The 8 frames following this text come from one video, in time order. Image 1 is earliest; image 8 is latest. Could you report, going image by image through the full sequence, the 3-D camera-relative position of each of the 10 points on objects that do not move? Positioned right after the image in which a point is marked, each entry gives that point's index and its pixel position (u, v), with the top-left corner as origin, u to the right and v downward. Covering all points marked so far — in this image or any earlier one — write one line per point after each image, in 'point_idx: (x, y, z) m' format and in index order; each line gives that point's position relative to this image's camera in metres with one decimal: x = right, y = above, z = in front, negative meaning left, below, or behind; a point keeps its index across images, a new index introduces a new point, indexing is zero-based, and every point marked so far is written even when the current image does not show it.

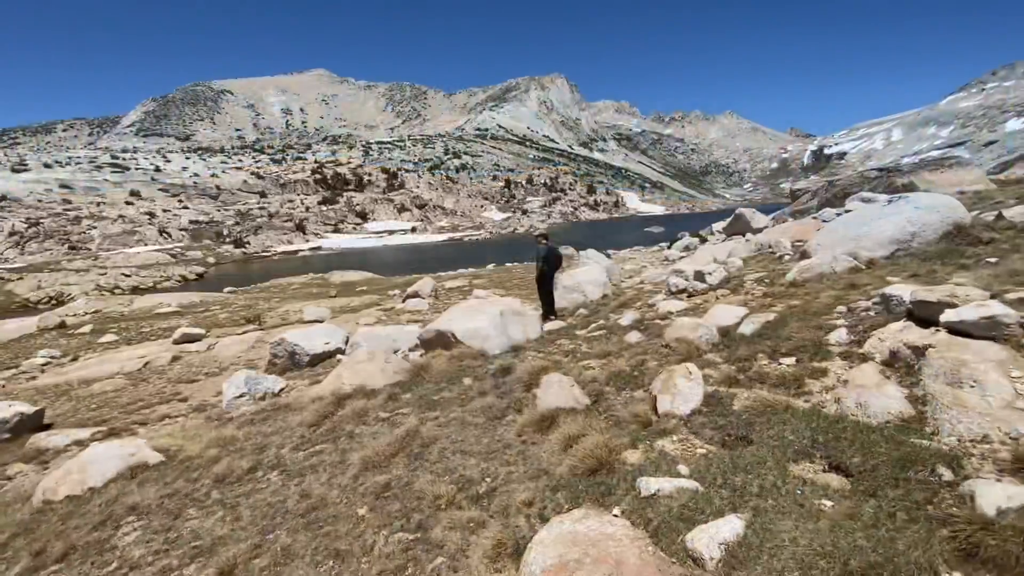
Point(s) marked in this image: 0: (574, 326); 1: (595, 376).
0: (+1.5, -0.9, +11.8) m
1: (+1.2, -1.2, +6.8) m
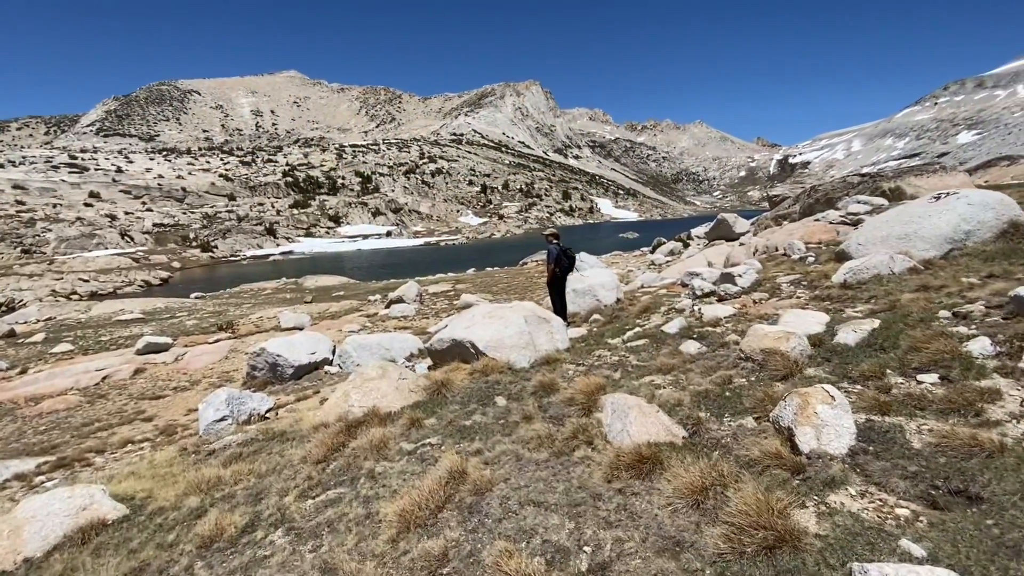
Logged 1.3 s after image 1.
0: (+1.9, -1.0, +10.5) m
1: (+1.9, -1.3, +5.6) m
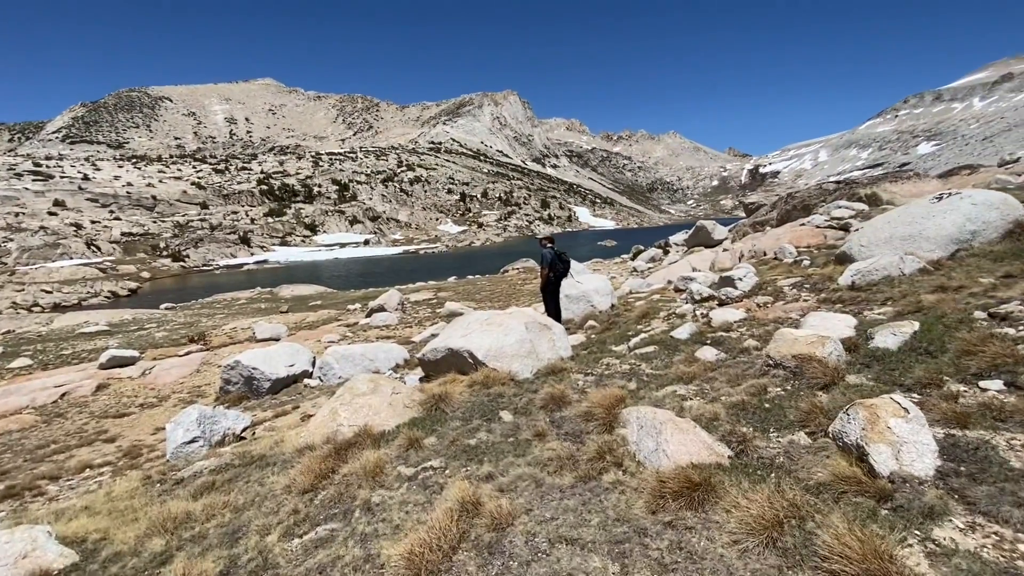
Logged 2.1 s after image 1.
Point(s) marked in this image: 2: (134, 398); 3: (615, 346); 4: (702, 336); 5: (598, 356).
0: (+1.9, -1.1, +10.0) m
1: (+2.0, -1.3, +5.0) m
2: (-11.6, -3.4, +15.0) m
3: (+1.9, -1.1, +9.2) m
4: (+3.2, -0.8, +8.1) m
5: (+1.5, -1.2, +8.5) m
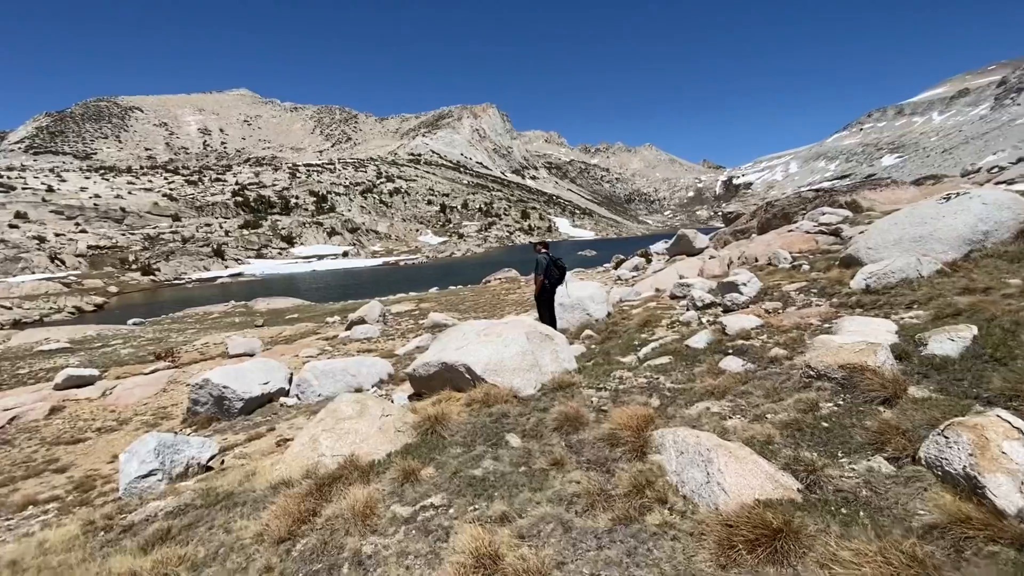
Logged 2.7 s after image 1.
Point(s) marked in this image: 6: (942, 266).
0: (+1.8, -1.2, +9.3) m
1: (+2.2, -1.3, +4.3) m
2: (-11.8, -3.7, +13.7) m
3: (+1.9, -1.2, +8.5) m
4: (+3.2, -0.9, +7.5) m
5: (+1.5, -1.3, +7.8) m
6: (+8.0, +0.4, +9.1) m
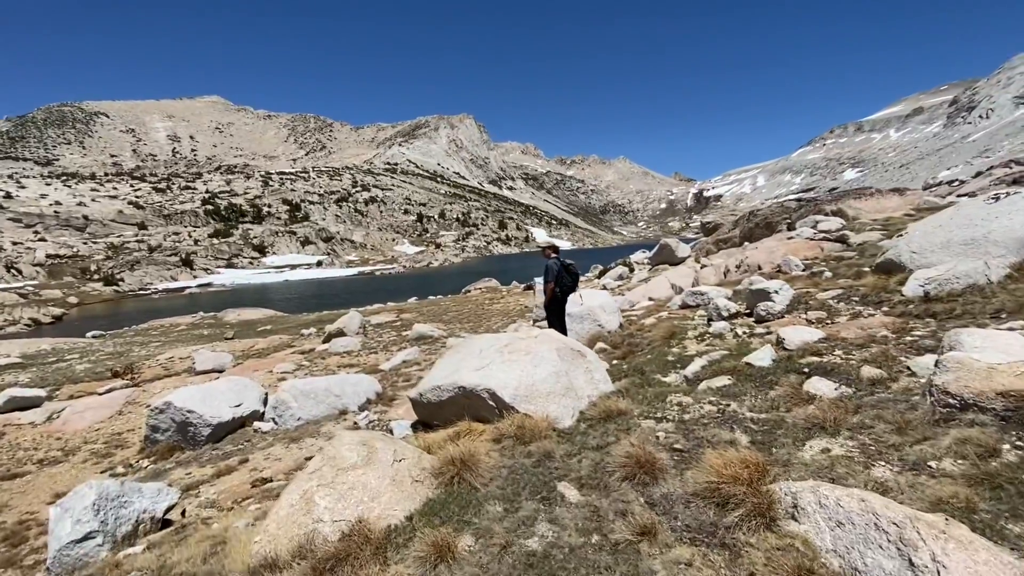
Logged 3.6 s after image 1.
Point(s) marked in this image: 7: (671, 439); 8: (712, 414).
0: (+2.1, -1.4, +8.1) m
1: (+2.7, -1.3, +3.1) m
2: (-11.7, -4.0, +11.8) m
3: (+2.3, -1.3, +7.3) m
4: (+3.6, -1.0, +6.3) m
5: (+1.9, -1.4, +6.6) m
6: (+8.3, +0.3, +8.2) m
7: (+1.6, -1.5, +4.9) m
8: (+2.2, -1.4, +5.4) m
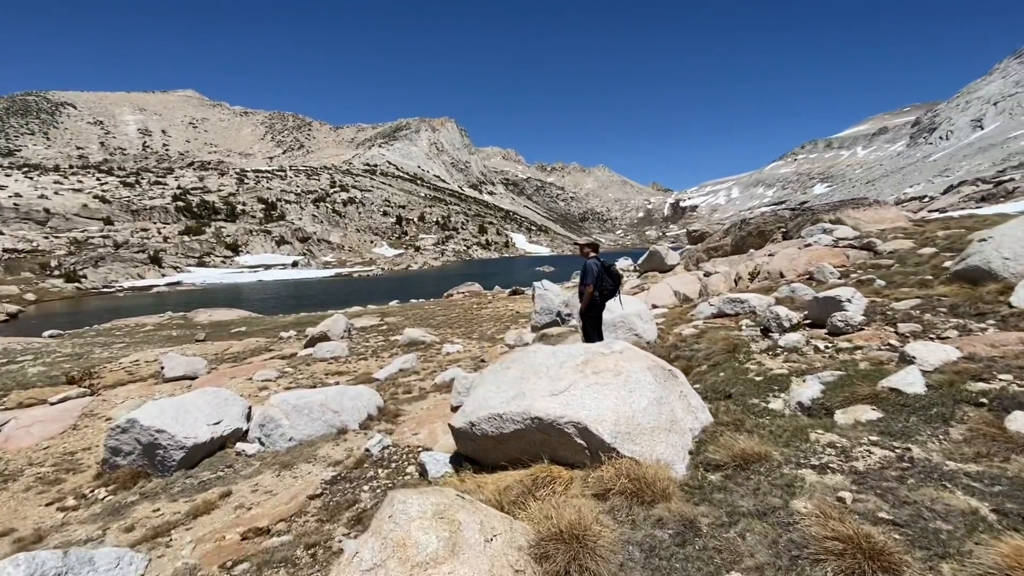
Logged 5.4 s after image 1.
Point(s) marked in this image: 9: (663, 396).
0: (+2.9, -1.4, +6.6) m
1: (+3.8, -1.3, +1.8) m
2: (-11.1, -3.8, +9.7) m
3: (+3.1, -1.4, +5.9) m
4: (+4.5, -1.0, +5.0) m
5: (+2.8, -1.4, +5.1) m
6: (+9.1, +0.1, +7.1) m
7: (+2.5, -1.5, +3.5) m
8: (+3.1, -1.4, +4.0) m
9: (+1.6, -1.1, +5.0) m
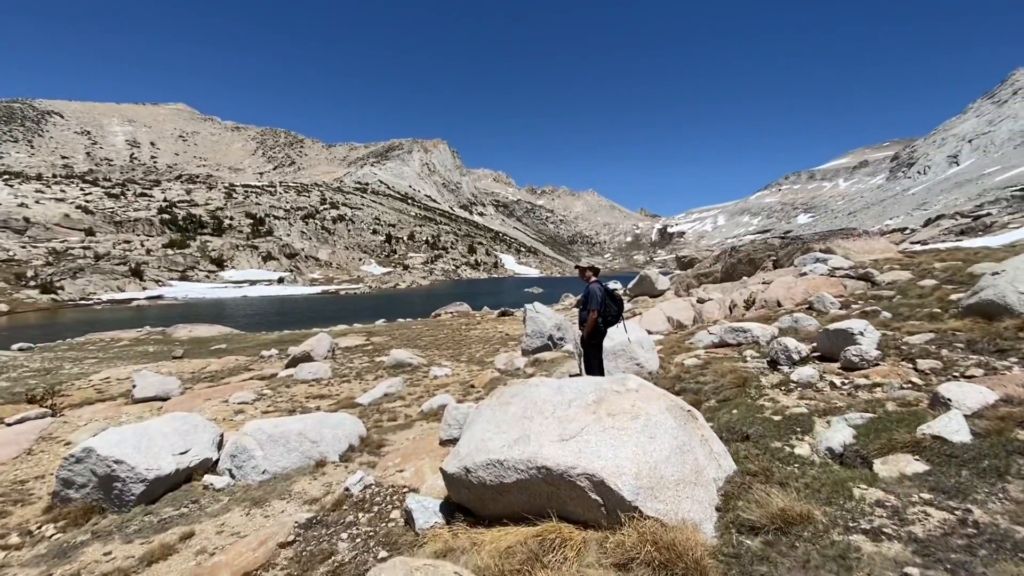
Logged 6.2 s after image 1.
0: (+2.9, -1.8, +6.1) m
1: (+3.9, -1.5, +1.2) m
2: (-11.2, -4.0, +8.7) m
3: (+3.1, -1.8, +5.4) m
4: (+4.5, -1.4, +4.5) m
5: (+2.8, -1.8, +4.6) m
6: (+9.1, -0.4, +6.8) m
7: (+2.6, -1.8, +2.9) m
8: (+3.2, -1.7, +3.5) m
9: (+1.6, -1.4, +4.5) m
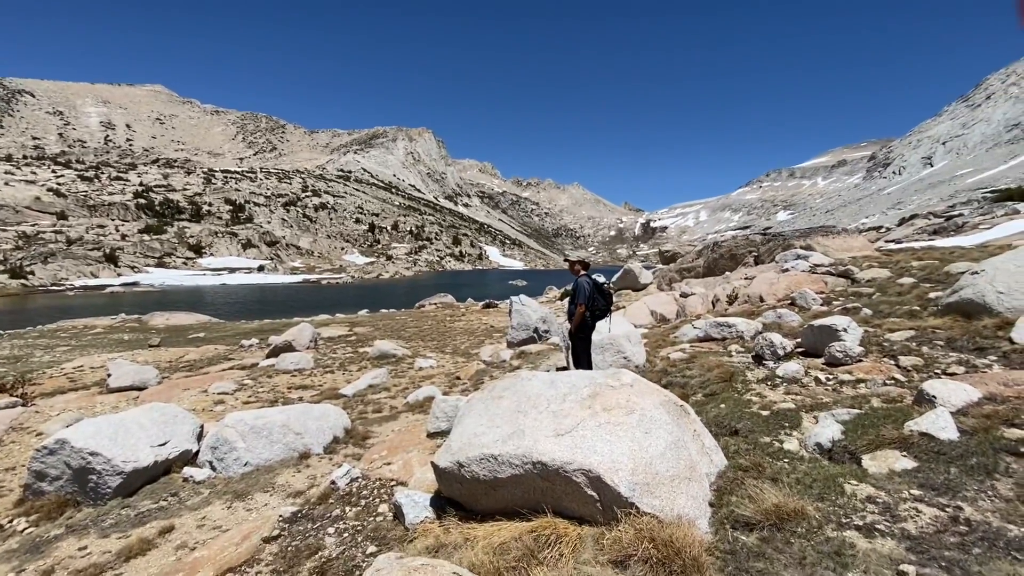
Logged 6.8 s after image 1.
0: (+2.8, -1.8, +6.1) m
1: (+3.9, -1.6, +1.3) m
2: (-11.4, -3.7, +8.3) m
3: (+3.0, -1.7, +5.4) m
4: (+4.5, -1.4, +4.6) m
5: (+2.7, -1.7, +4.6) m
6: (+9.0, -0.5, +7.0) m
7: (+2.6, -1.8, +2.9) m
8: (+3.1, -1.7, +3.5) m
9: (+1.5, -1.4, +4.5) m
